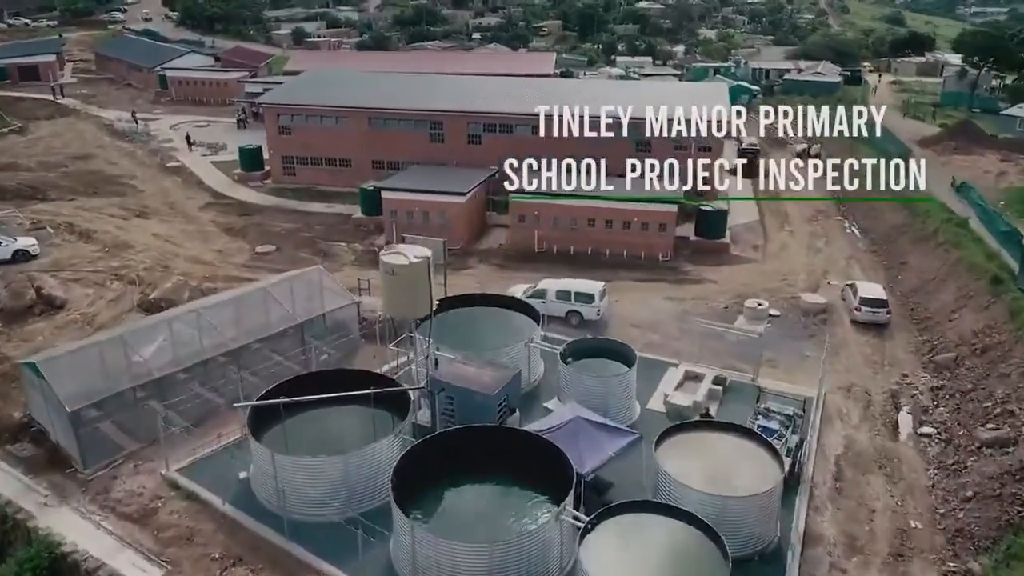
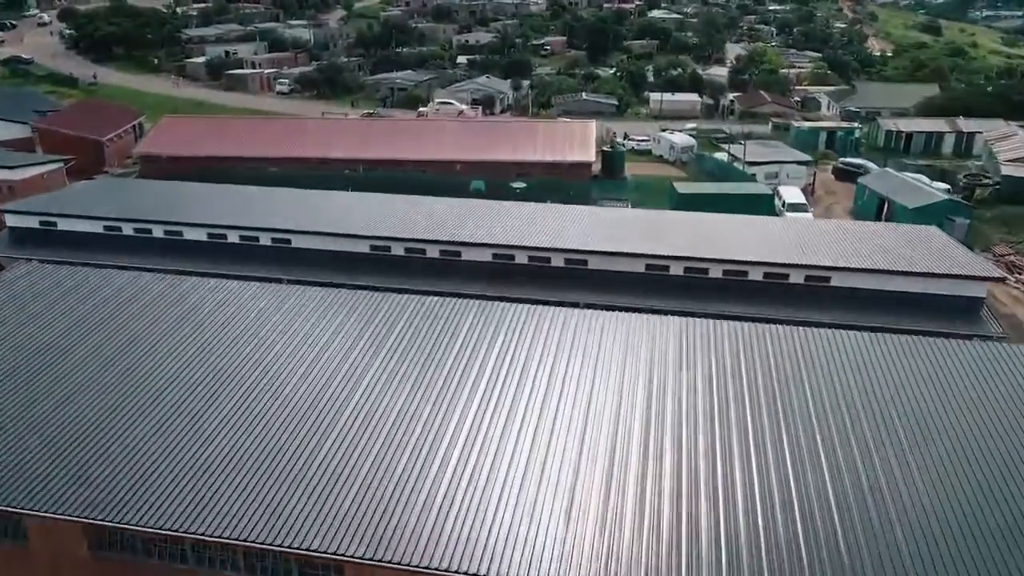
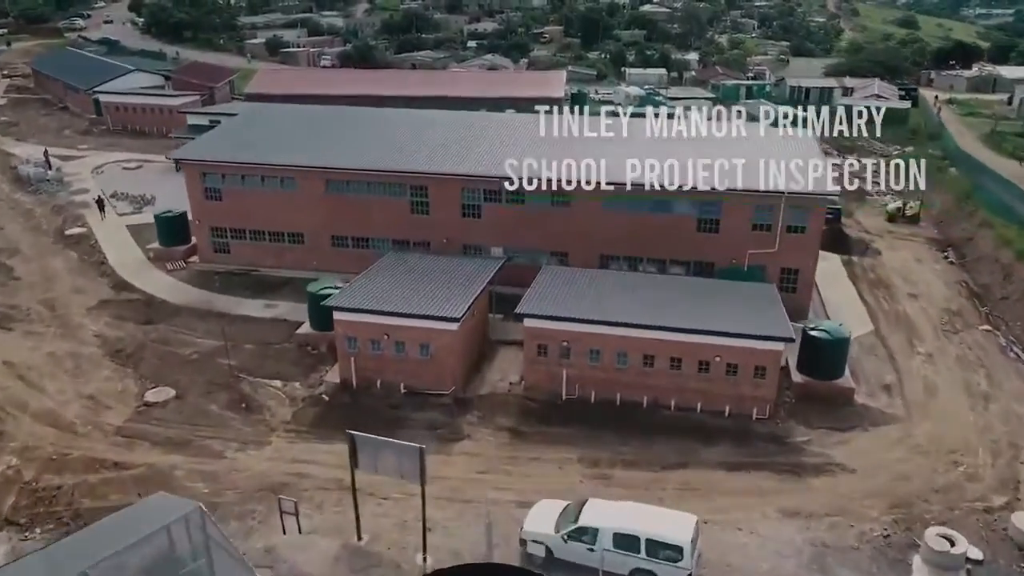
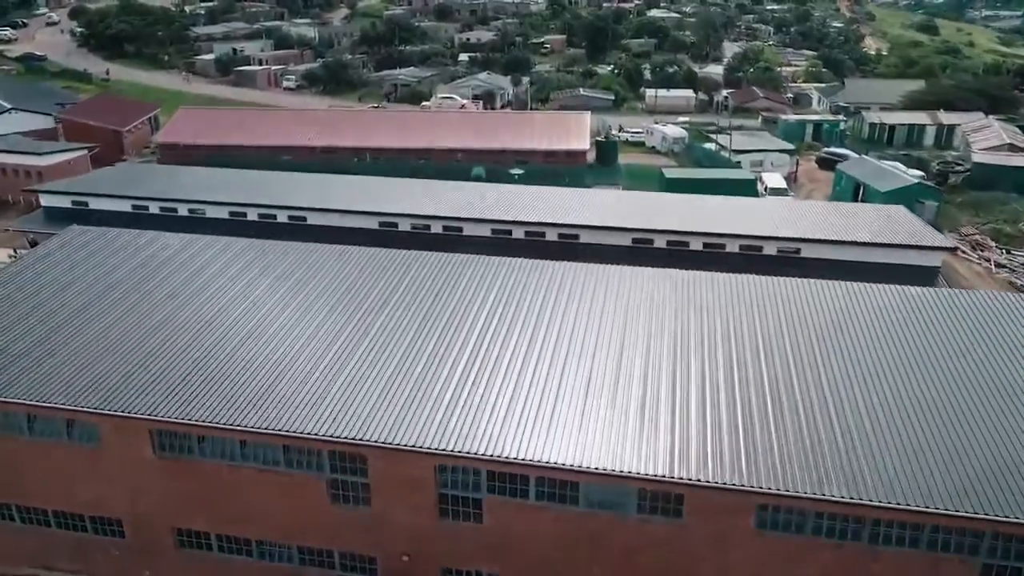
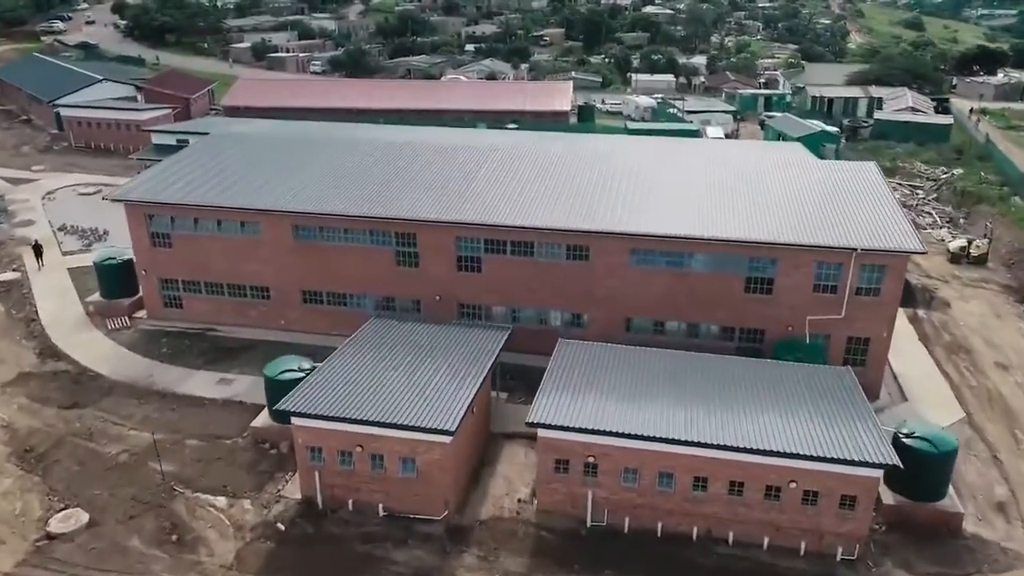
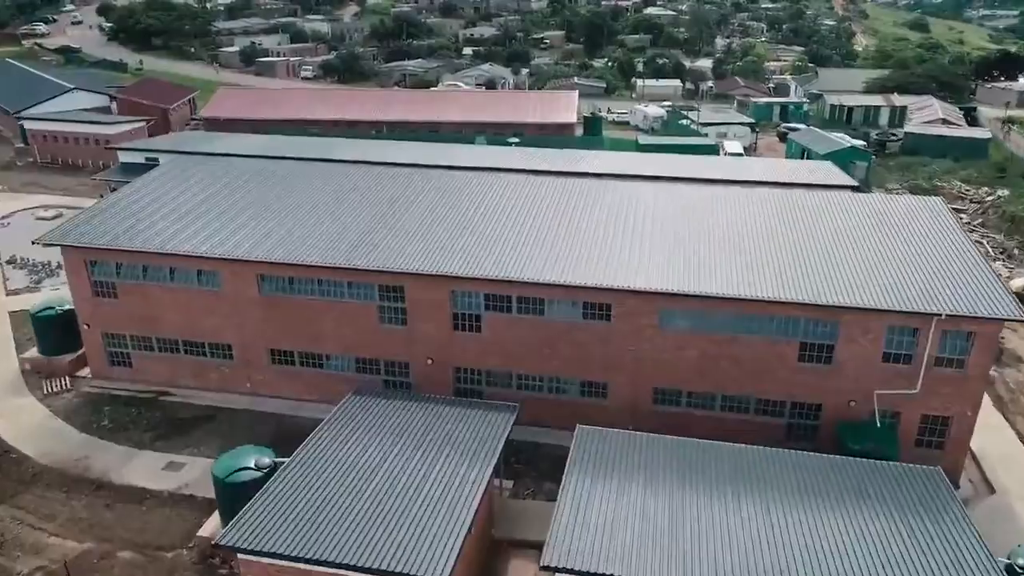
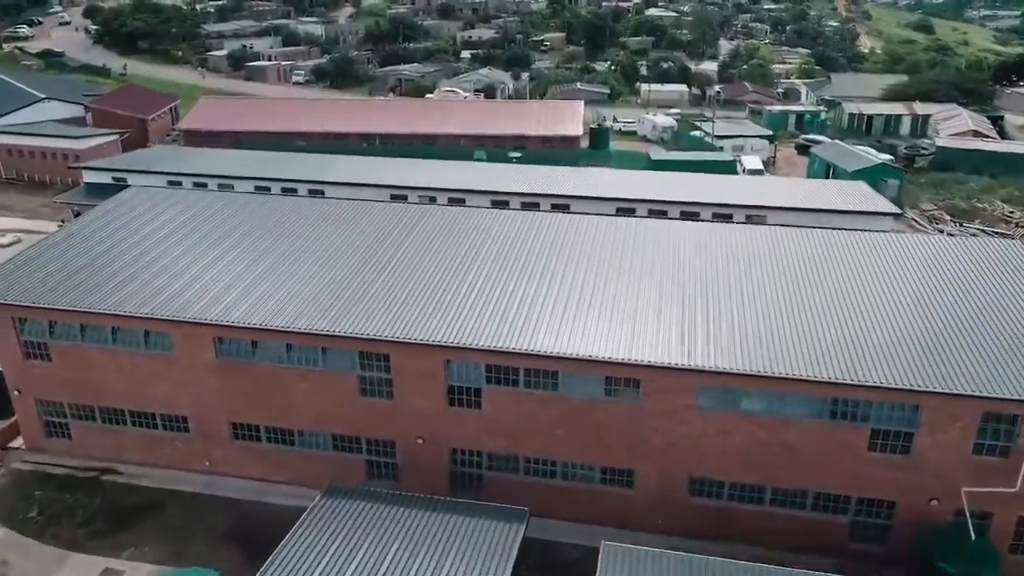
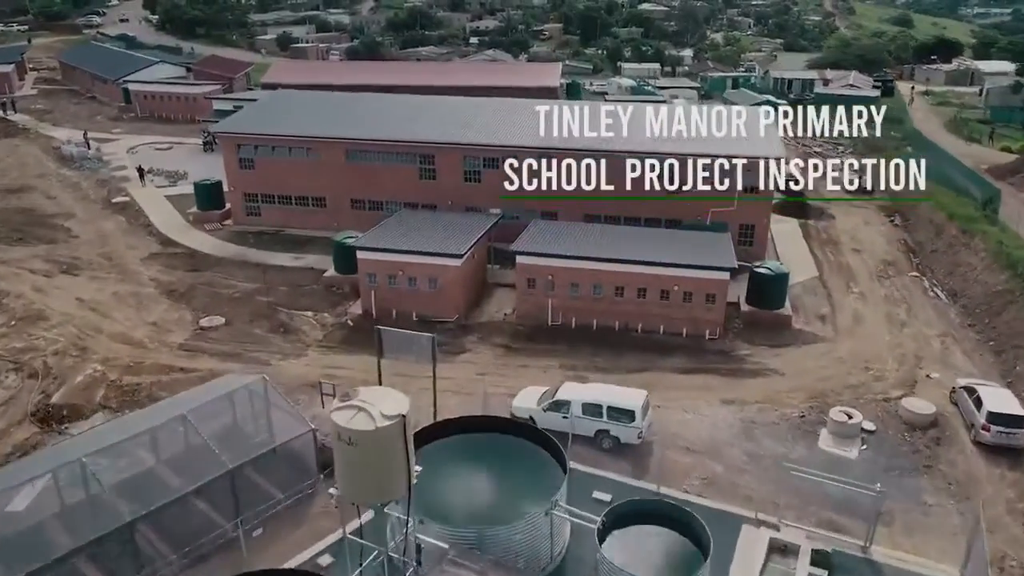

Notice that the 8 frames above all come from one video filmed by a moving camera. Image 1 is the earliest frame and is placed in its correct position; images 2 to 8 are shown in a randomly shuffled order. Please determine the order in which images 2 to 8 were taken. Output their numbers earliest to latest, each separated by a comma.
8, 3, 5, 6, 7, 4, 2
